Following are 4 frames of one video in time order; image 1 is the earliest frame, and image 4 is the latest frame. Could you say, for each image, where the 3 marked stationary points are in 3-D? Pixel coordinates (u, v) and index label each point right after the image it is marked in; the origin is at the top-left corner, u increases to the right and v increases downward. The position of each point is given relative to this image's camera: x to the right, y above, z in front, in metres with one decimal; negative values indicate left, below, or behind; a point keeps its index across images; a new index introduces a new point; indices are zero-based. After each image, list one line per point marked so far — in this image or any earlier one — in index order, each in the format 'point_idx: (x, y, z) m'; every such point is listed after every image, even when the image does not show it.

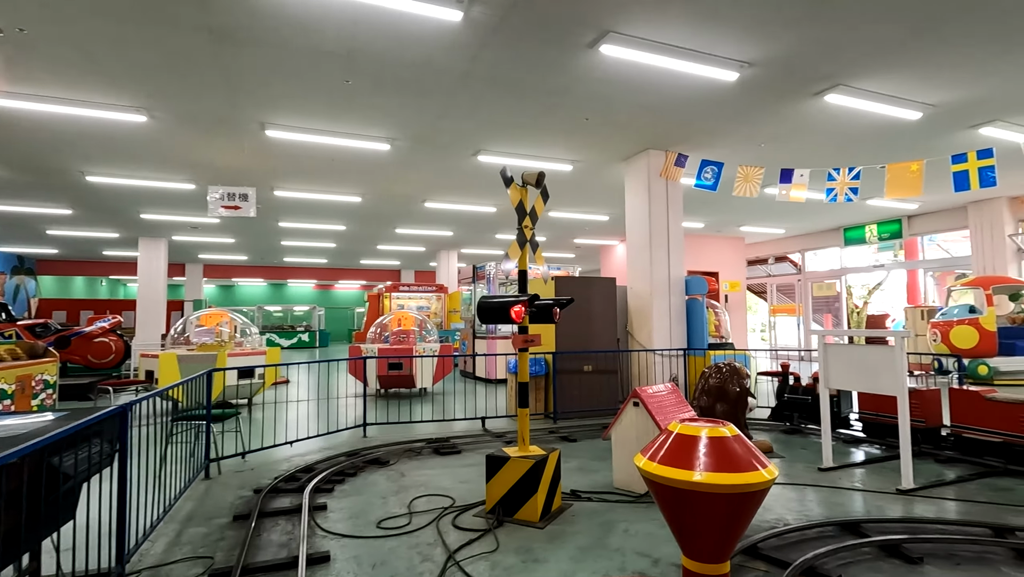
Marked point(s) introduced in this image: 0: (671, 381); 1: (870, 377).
0: (+2.1, -1.2, +7.0) m
1: (+2.6, -0.6, +3.9) m
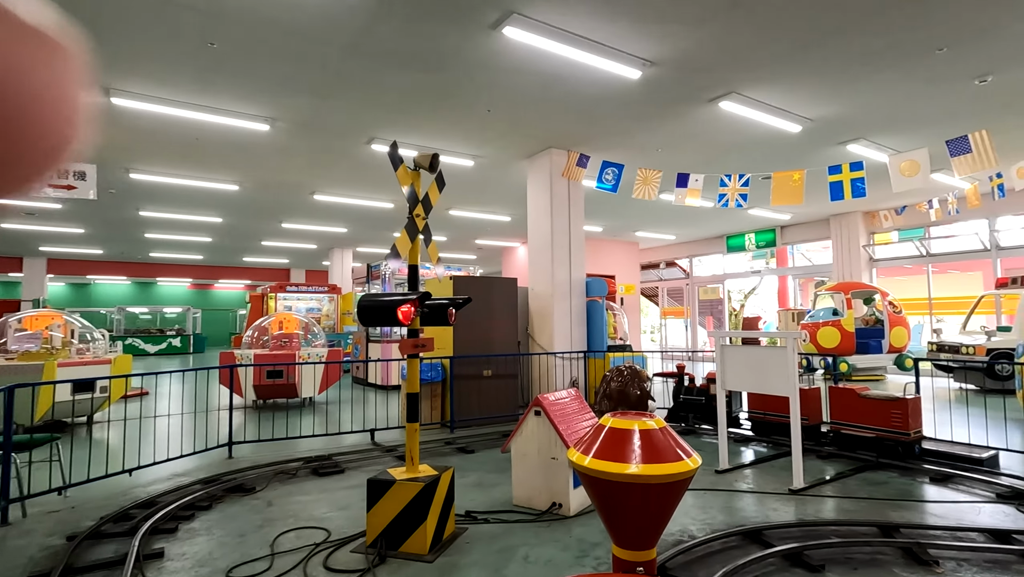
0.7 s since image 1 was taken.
0: (+0.8, -1.2, +6.9) m
1: (+1.9, -0.7, +4.0) m
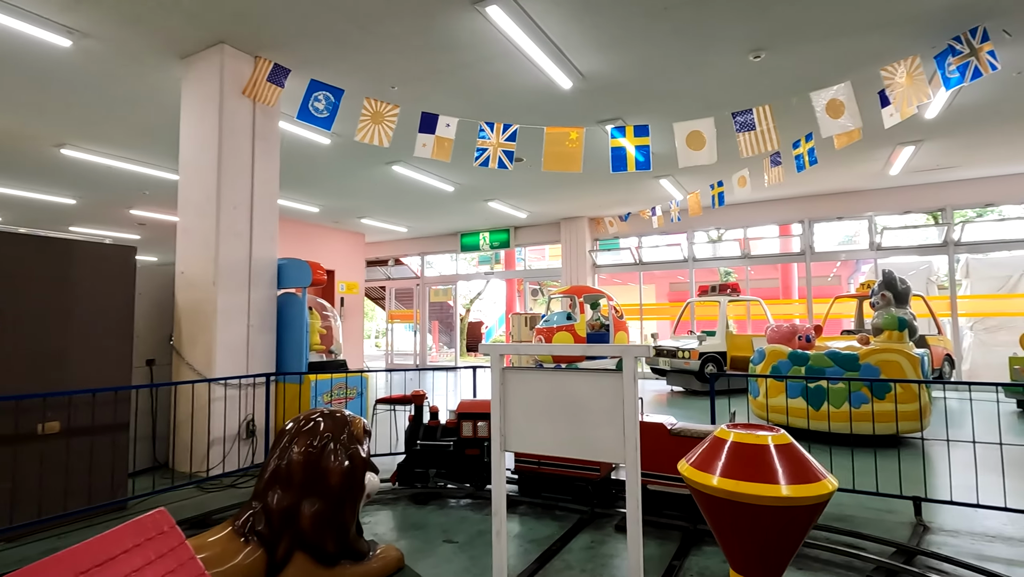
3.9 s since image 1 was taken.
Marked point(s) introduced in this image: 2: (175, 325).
0: (-2.2, -1.1, +4.3) m
1: (+0.3, -0.6, +2.2) m
2: (-2.8, -0.3, +4.5) m
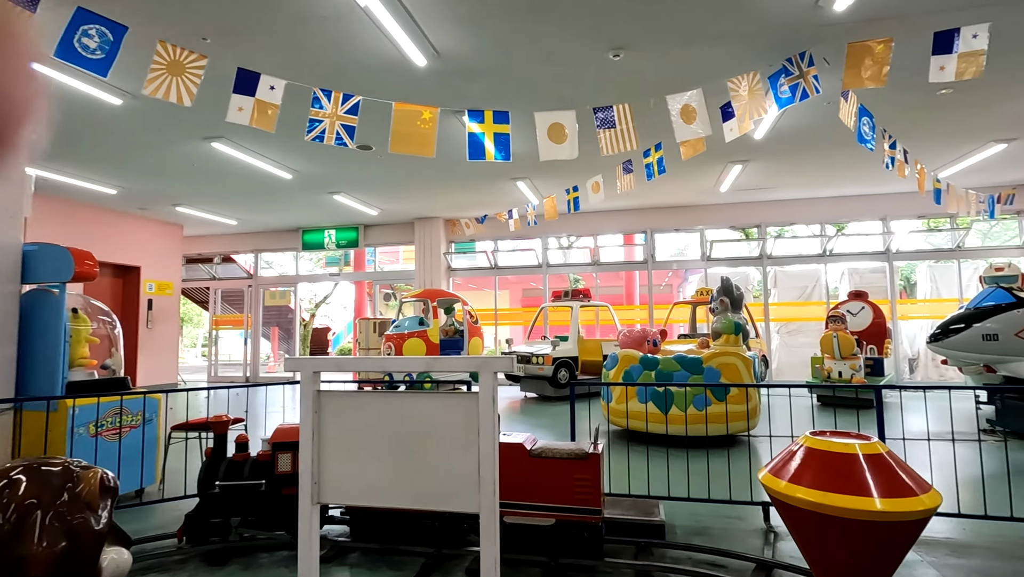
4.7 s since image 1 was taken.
0: (-3.2, -1.1, +3.0) m
1: (-0.3, -0.6, +1.7) m
2: (-3.9, -0.3, +3.0) m
